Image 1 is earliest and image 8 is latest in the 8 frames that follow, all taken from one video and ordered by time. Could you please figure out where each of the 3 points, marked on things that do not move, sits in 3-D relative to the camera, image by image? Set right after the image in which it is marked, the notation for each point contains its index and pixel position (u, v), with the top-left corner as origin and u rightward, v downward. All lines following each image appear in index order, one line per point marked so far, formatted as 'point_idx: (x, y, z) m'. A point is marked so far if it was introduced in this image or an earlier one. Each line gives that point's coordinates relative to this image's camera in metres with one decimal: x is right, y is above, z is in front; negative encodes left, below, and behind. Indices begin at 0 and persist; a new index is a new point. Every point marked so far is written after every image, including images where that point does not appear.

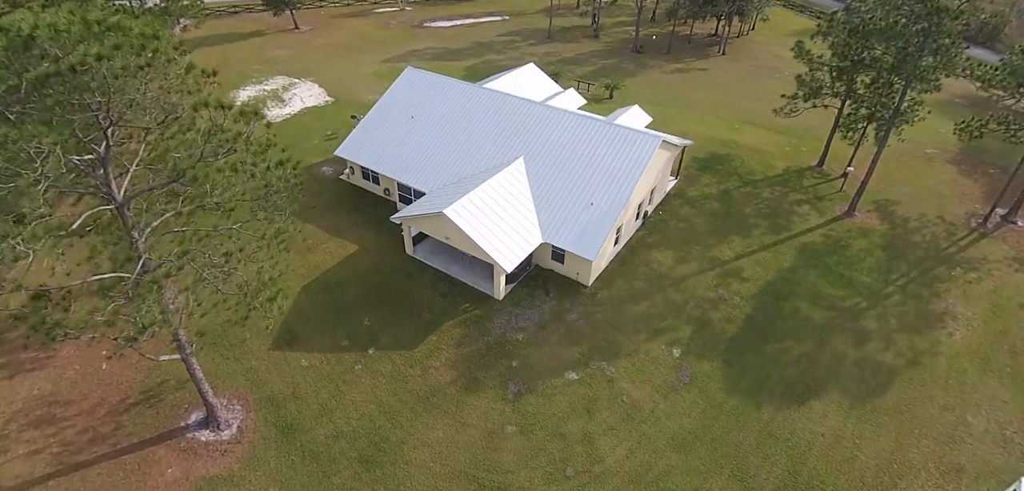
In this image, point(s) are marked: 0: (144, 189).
0: (-8.8, +1.3, +12.5) m
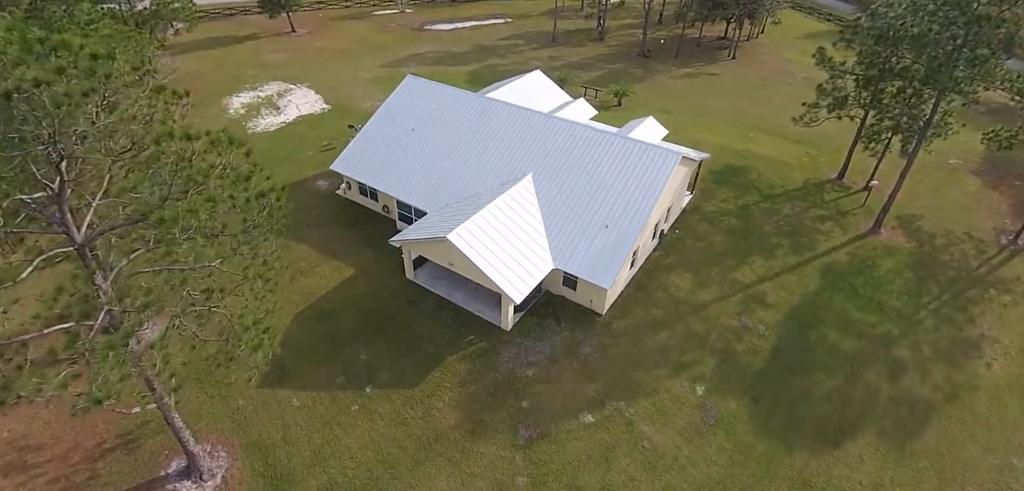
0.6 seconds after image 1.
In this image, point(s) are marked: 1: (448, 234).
0: (-8.5, +0.4, +10.9) m
1: (-2.2, +0.4, +18.3) m
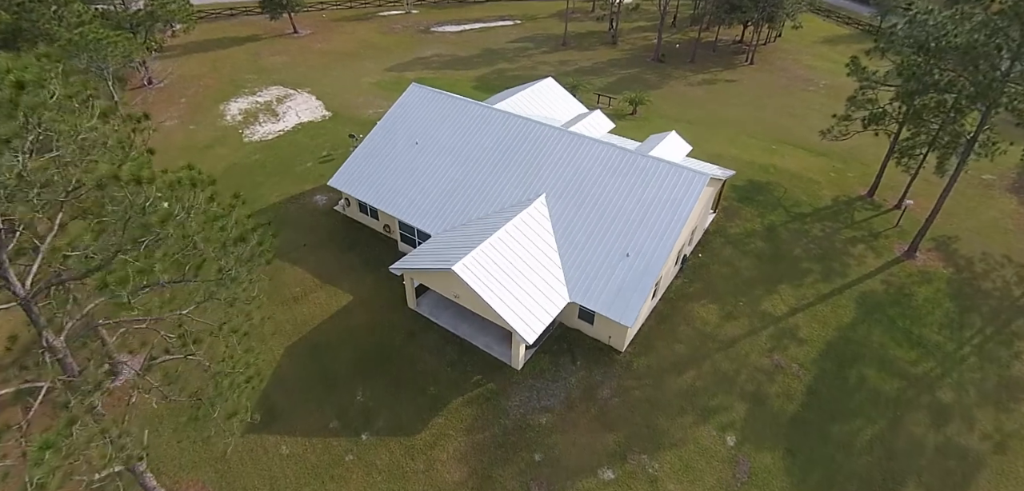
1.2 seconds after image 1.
0: (-8.1, -0.6, +9.3) m
1: (-1.8, -0.6, +16.7) m
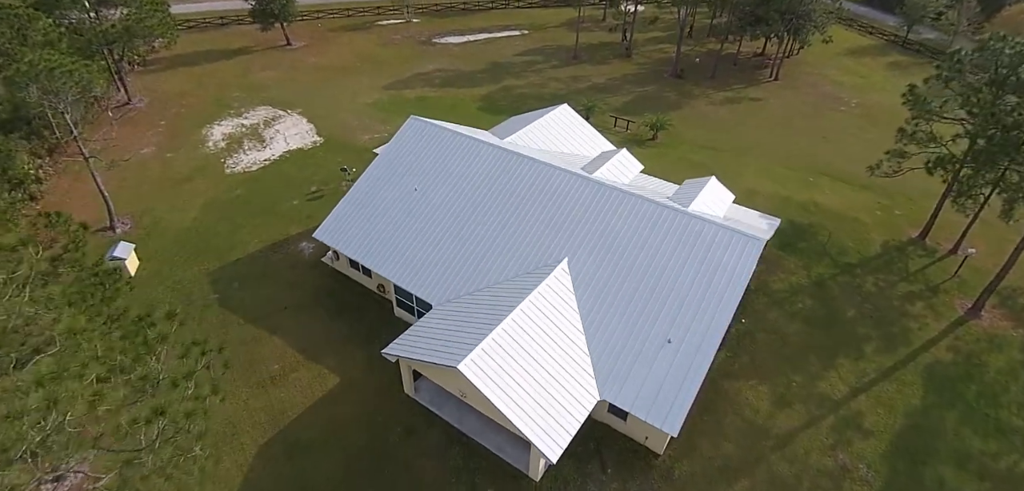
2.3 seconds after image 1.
0: (-7.6, -3.1, +6.3) m
1: (-1.3, -3.1, +13.6) m
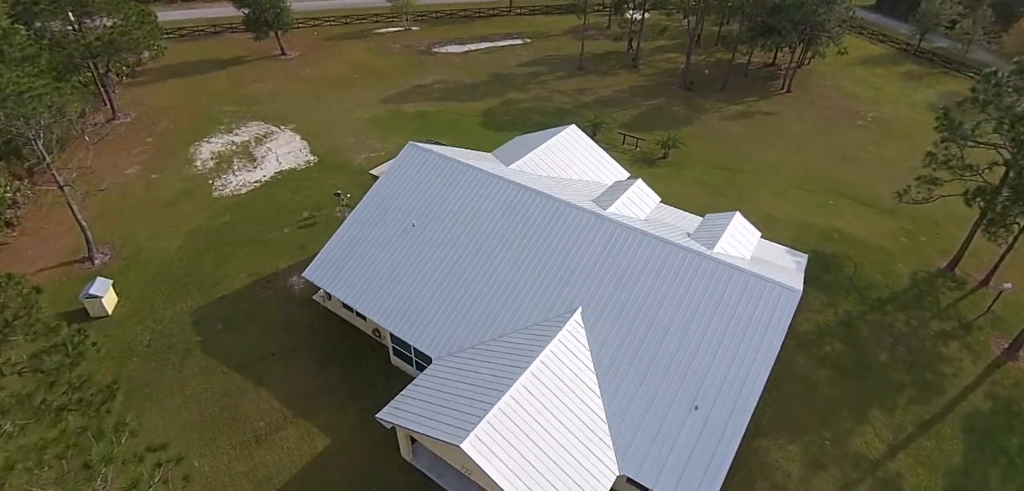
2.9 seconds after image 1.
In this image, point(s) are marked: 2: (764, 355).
0: (-7.4, -4.5, +4.8) m
1: (-1.1, -4.5, +12.1) m
2: (+6.7, -2.9, +14.0) m
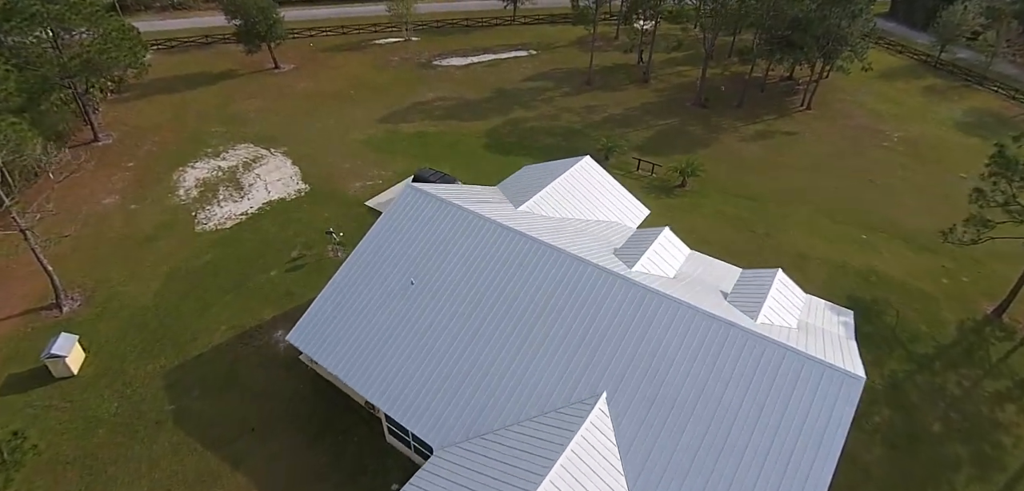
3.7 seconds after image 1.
0: (-7.0, -6.4, +2.7) m
1: (-0.7, -6.4, +10.0) m
2: (+7.0, -4.8, +11.9) m
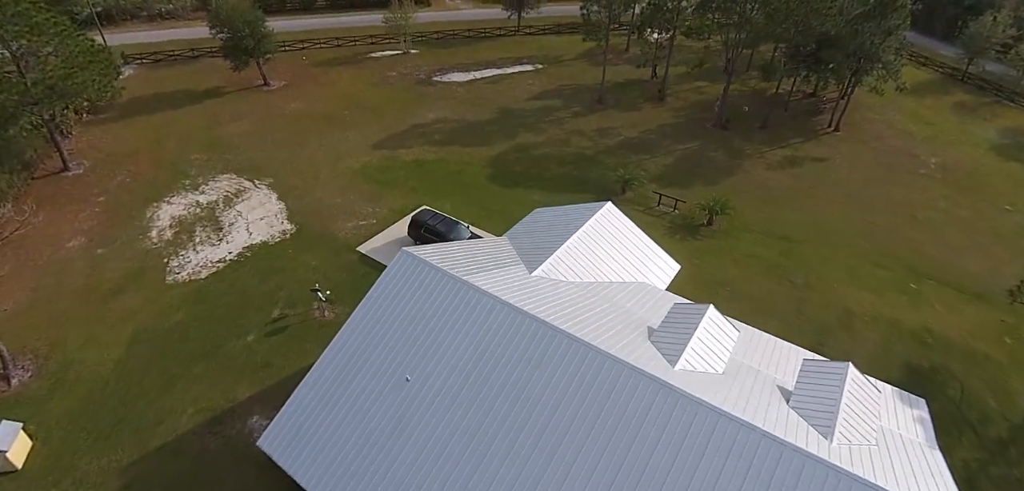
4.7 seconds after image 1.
0: (-6.6, -8.7, 0.0) m
1: (-0.3, -8.7, +7.4) m
2: (+7.5, -7.2, +9.3) m
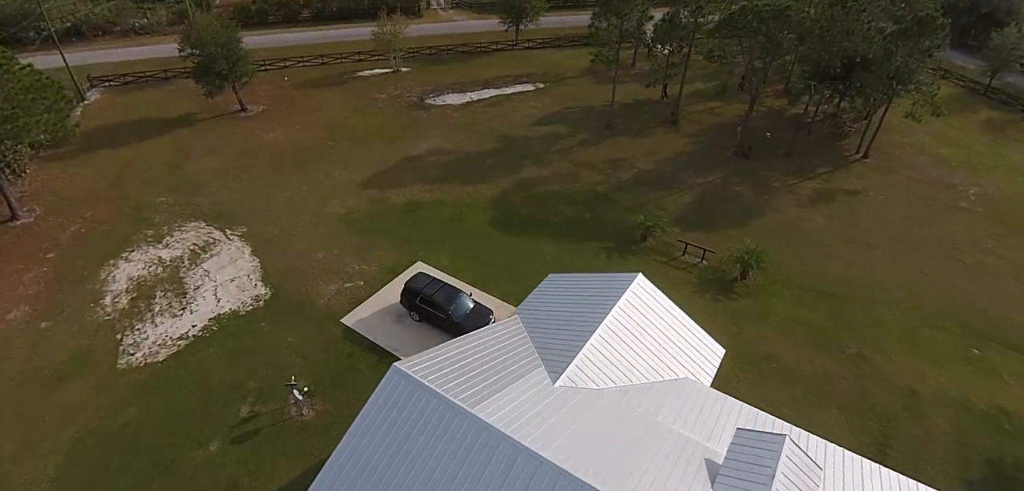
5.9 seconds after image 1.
0: (-5.8, -11.5, -3.1) m
1: (+0.4, -11.4, +4.3) m
2: (+8.1, -9.8, +6.3) m
